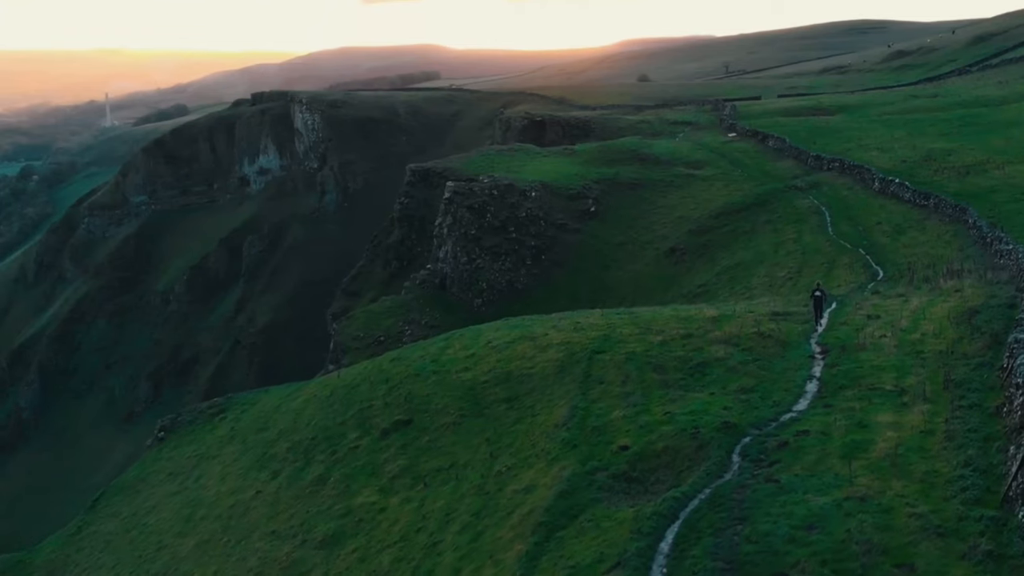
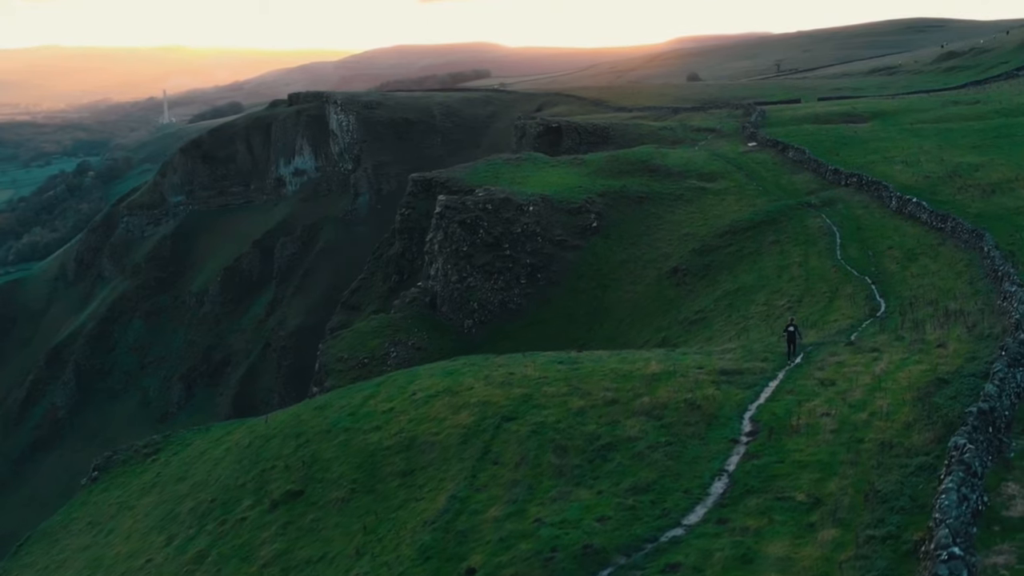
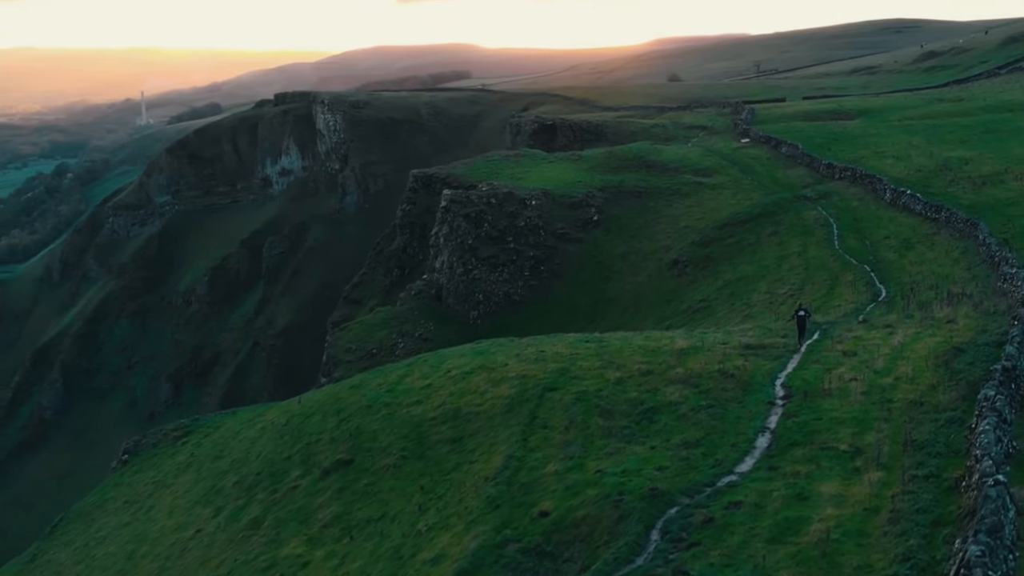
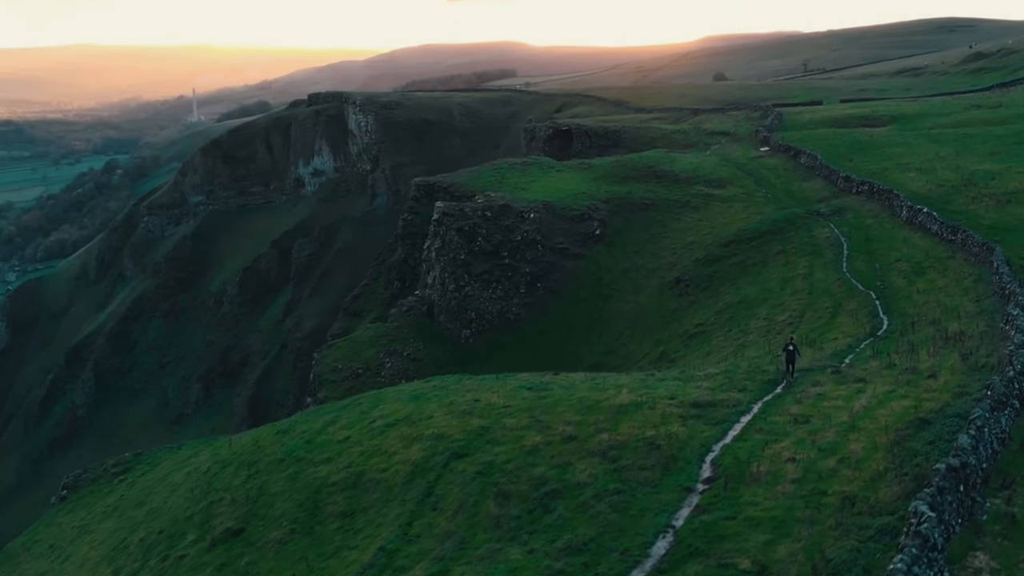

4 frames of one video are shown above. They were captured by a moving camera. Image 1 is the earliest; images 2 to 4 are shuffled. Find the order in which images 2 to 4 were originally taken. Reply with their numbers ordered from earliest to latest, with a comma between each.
3, 2, 4
